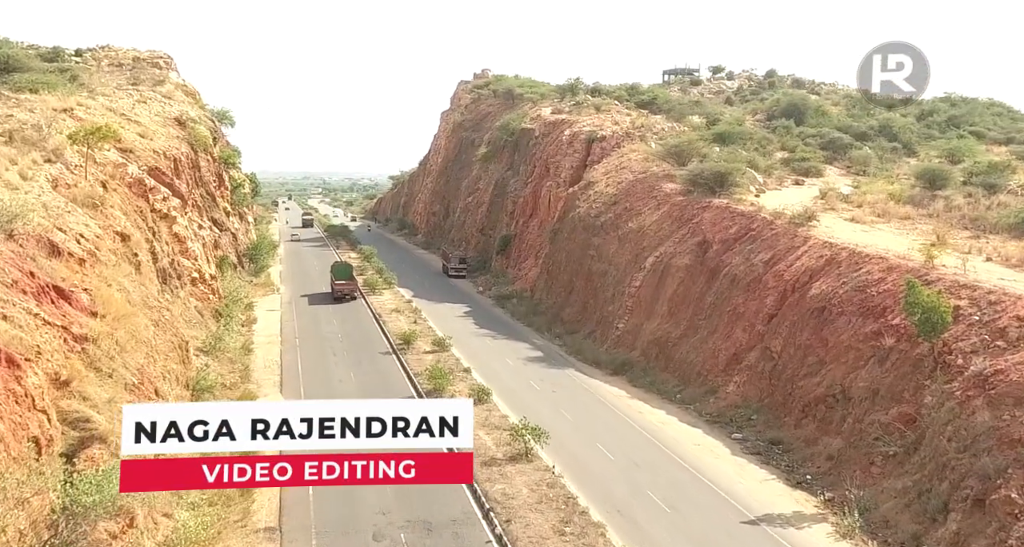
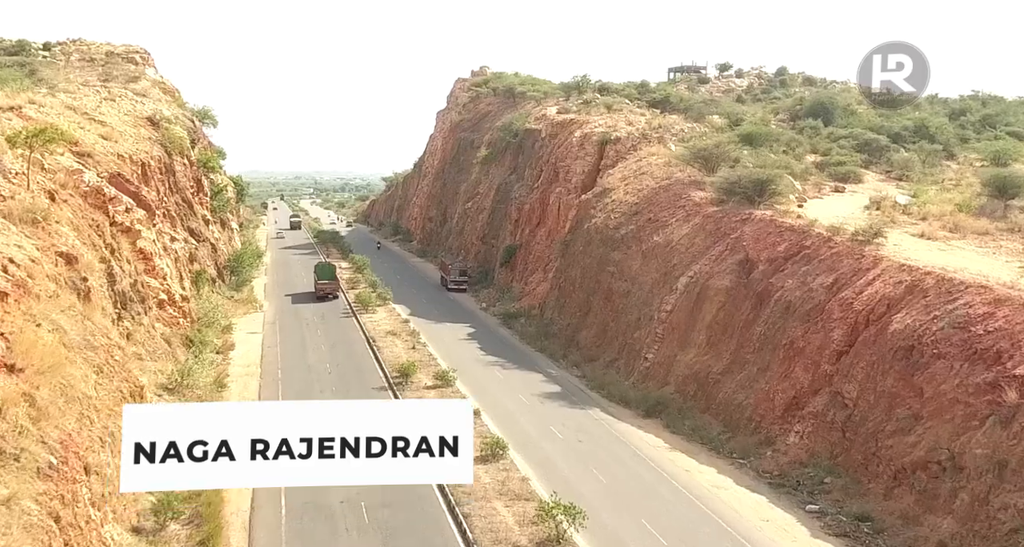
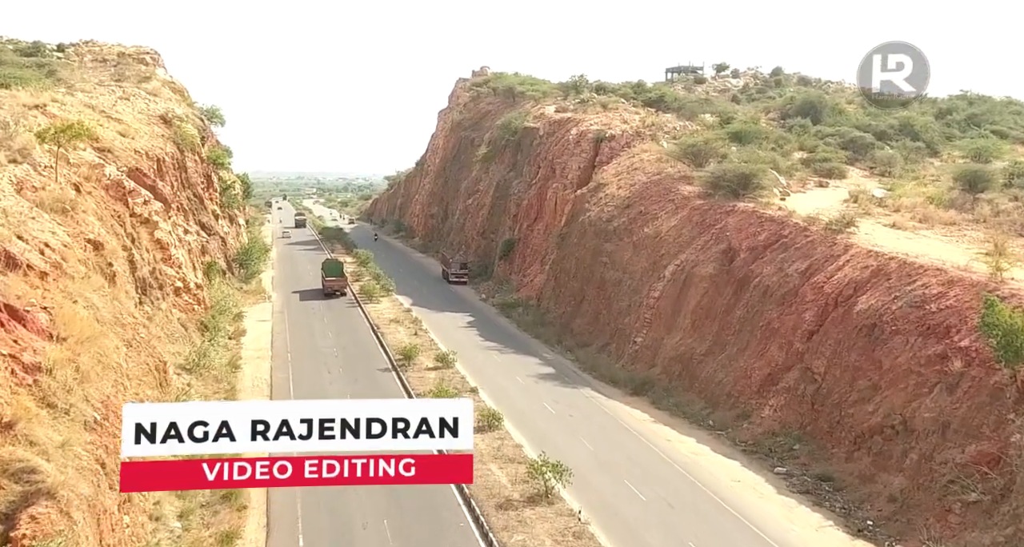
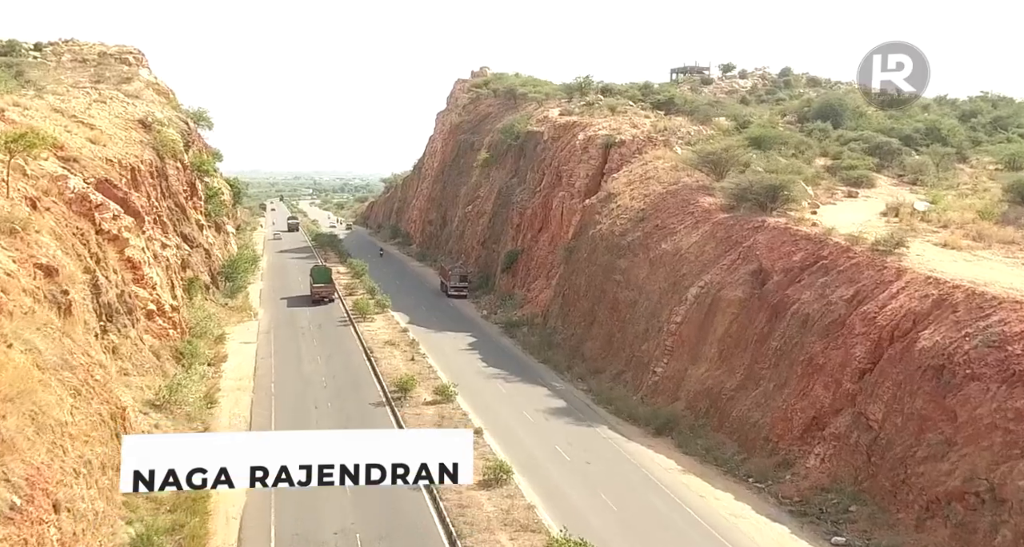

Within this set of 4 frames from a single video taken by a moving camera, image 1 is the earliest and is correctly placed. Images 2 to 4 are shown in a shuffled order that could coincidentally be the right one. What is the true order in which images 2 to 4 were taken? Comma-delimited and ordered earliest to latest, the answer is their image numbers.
3, 2, 4
